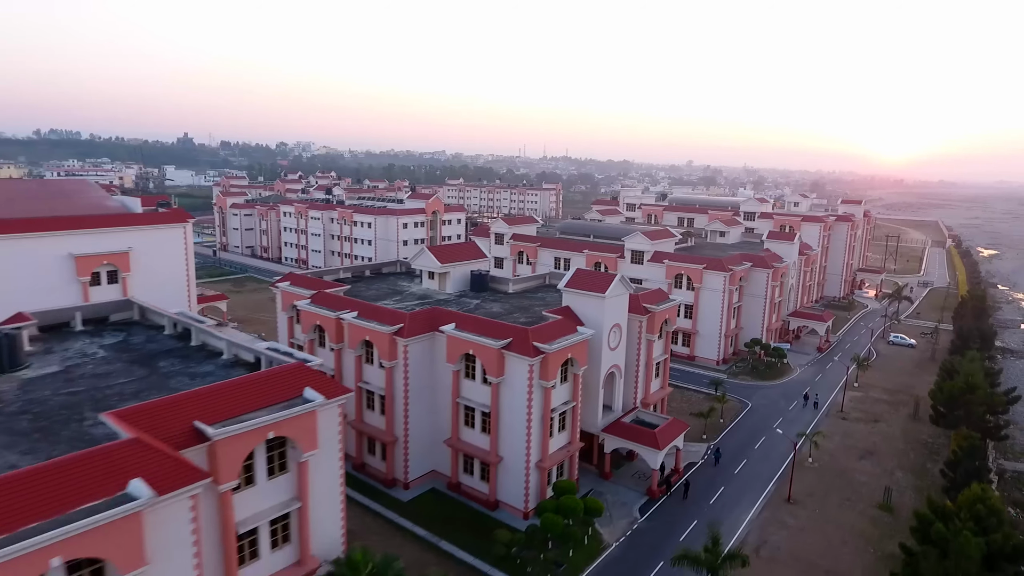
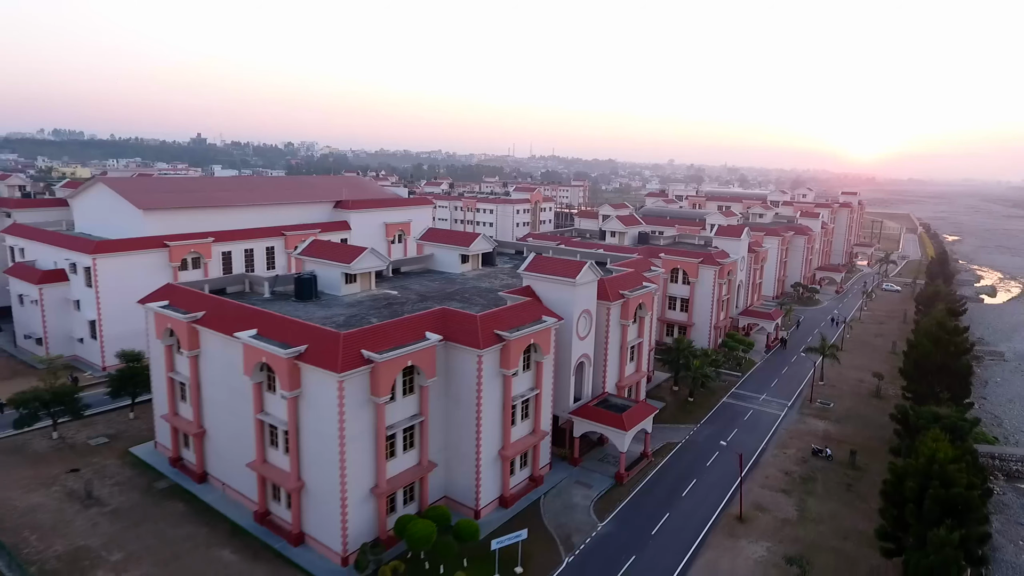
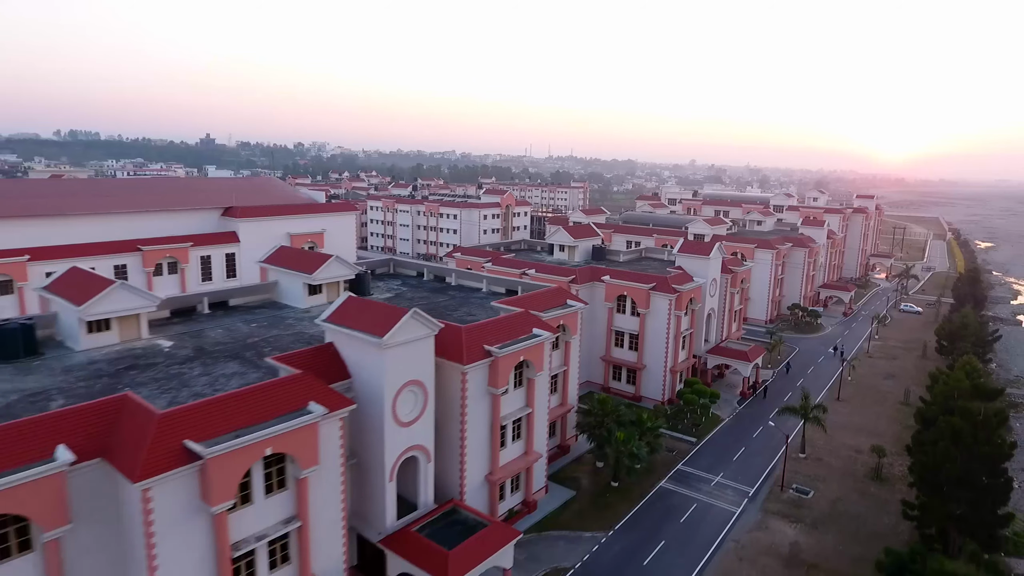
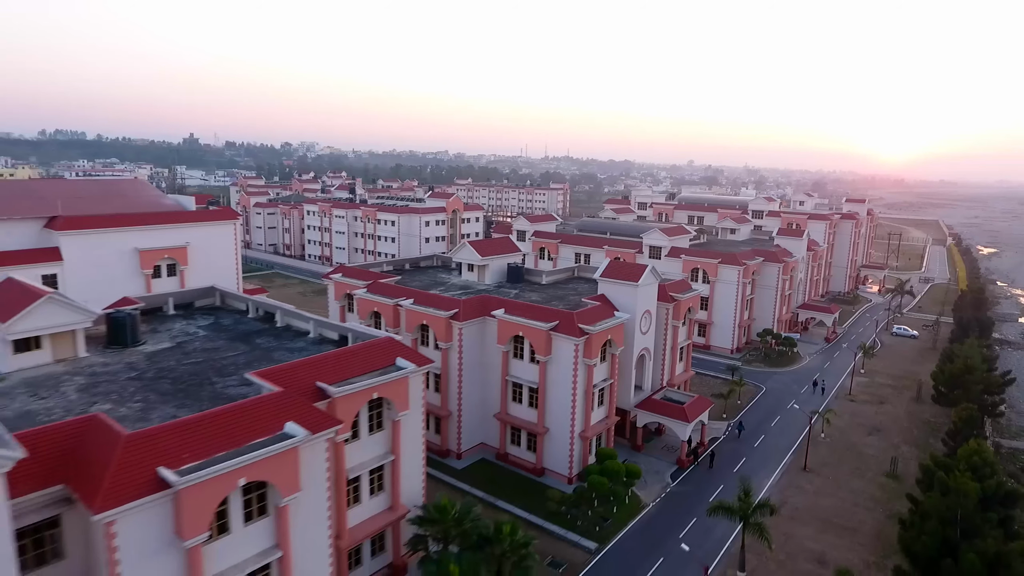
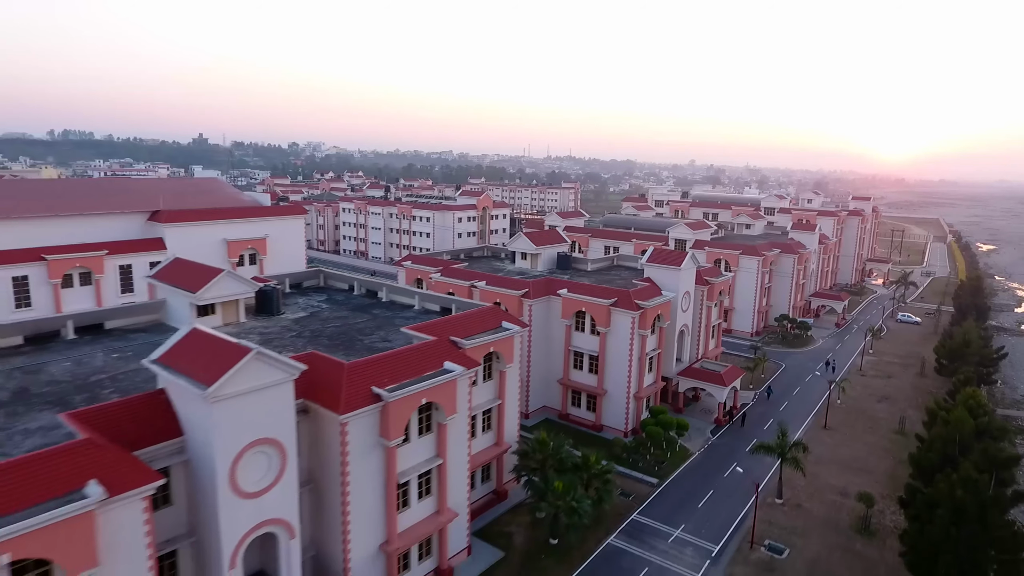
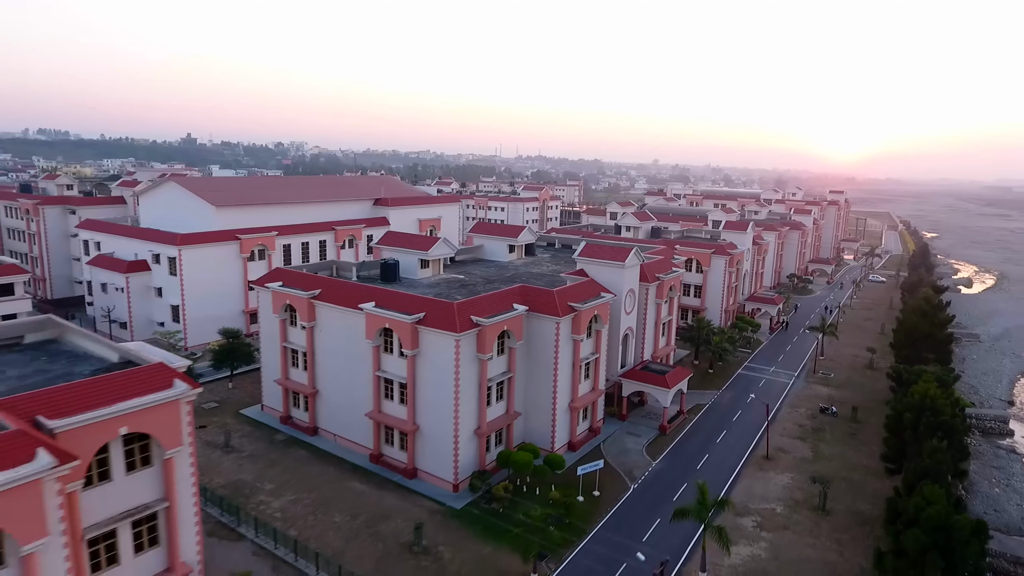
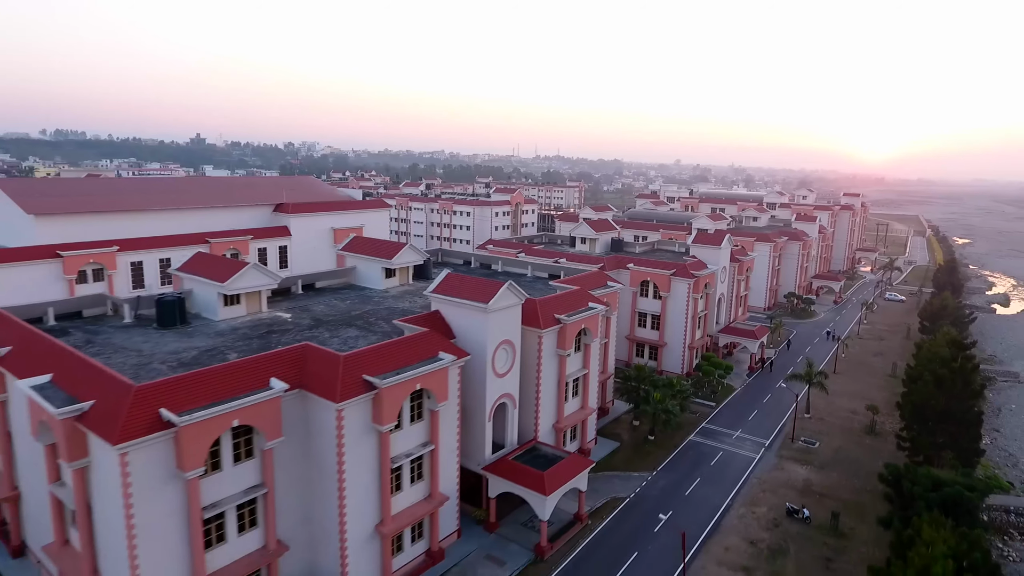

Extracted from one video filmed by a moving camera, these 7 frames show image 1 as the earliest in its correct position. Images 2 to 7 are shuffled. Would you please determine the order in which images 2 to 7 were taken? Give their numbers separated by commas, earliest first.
4, 5, 3, 7, 2, 6
